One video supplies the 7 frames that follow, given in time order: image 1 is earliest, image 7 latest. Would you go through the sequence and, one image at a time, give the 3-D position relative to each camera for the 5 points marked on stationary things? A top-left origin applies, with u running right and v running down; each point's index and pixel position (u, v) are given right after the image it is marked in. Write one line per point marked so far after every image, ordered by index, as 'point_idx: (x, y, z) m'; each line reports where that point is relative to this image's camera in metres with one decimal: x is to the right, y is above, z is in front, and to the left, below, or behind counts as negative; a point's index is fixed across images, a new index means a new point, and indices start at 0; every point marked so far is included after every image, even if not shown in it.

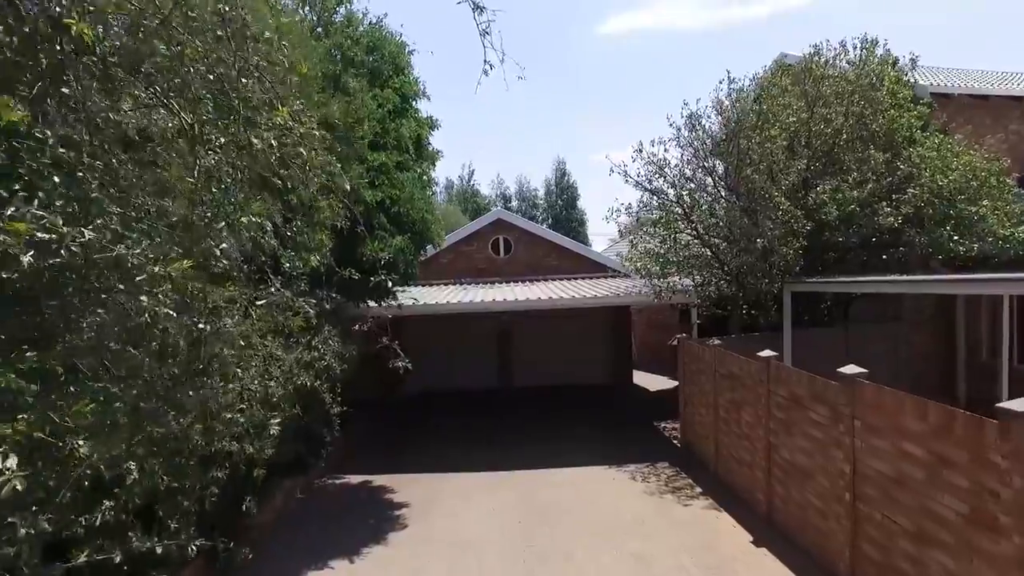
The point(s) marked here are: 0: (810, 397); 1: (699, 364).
0: (+3.1, -1.1, +6.7) m
1: (+3.0, -1.3, +10.4) m
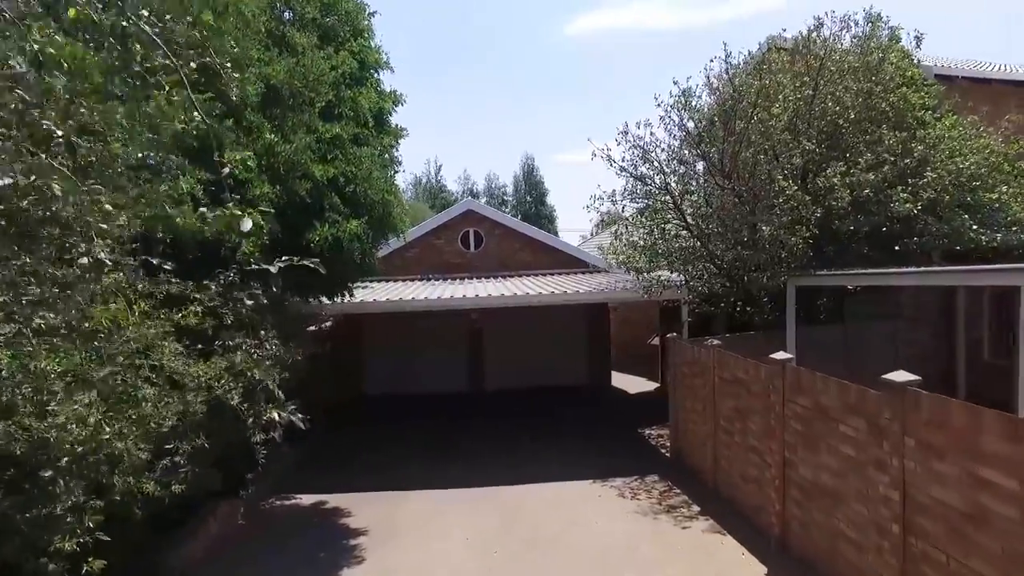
0: (+2.9, -1.1, +5.7) m
1: (+2.6, -1.2, +9.4) m
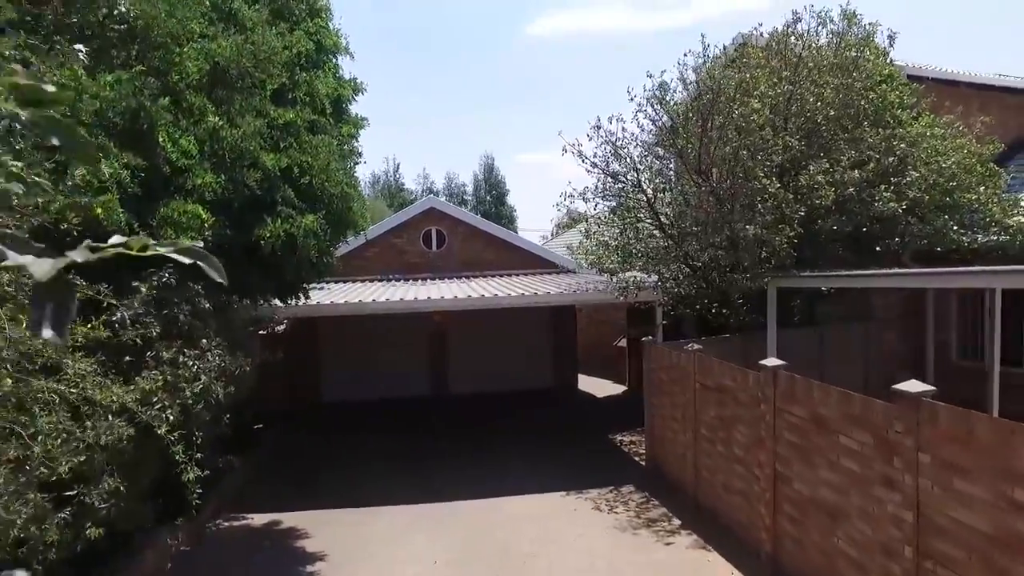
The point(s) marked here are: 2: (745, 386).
0: (+2.7, -1.1, +5.4) m
1: (+2.2, -1.2, +8.9) m
2: (+2.5, -1.1, +7.0) m
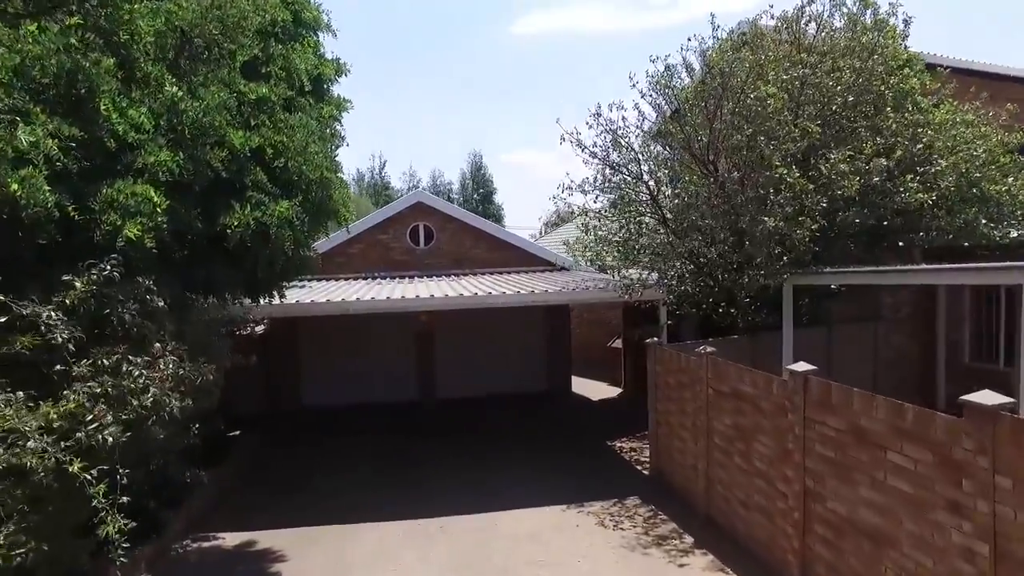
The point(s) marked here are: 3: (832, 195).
0: (+2.8, -1.1, +4.7) m
1: (+2.2, -1.2, +8.3) m
2: (+2.5, -1.0, +6.3) m
3: (+4.2, +1.2, +8.4) m
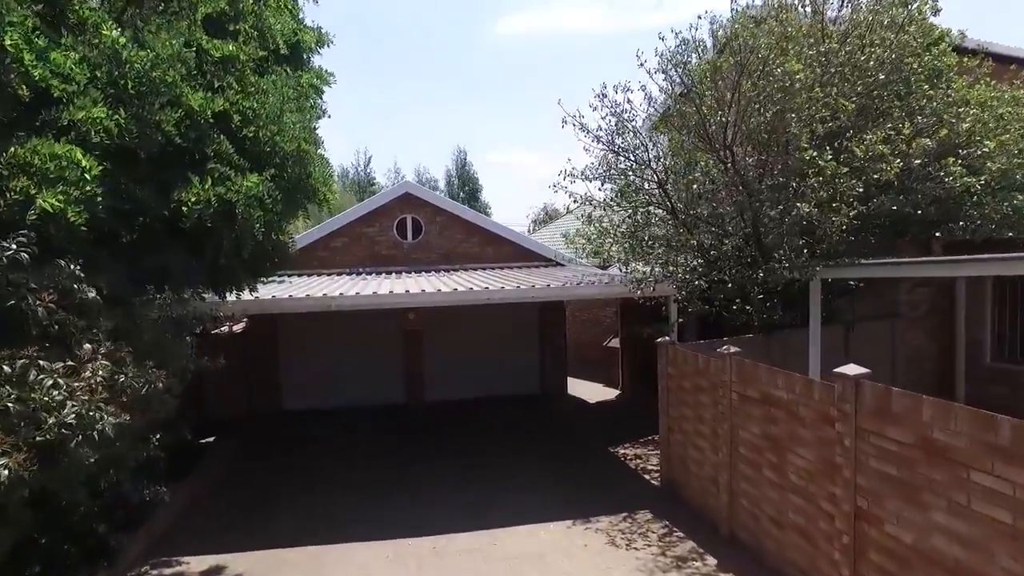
0: (+2.9, -1.0, +4.0) m
1: (+2.2, -1.1, +7.5) m
2: (+2.6, -1.0, +5.6) m
3: (+4.2, +1.3, +7.6) m
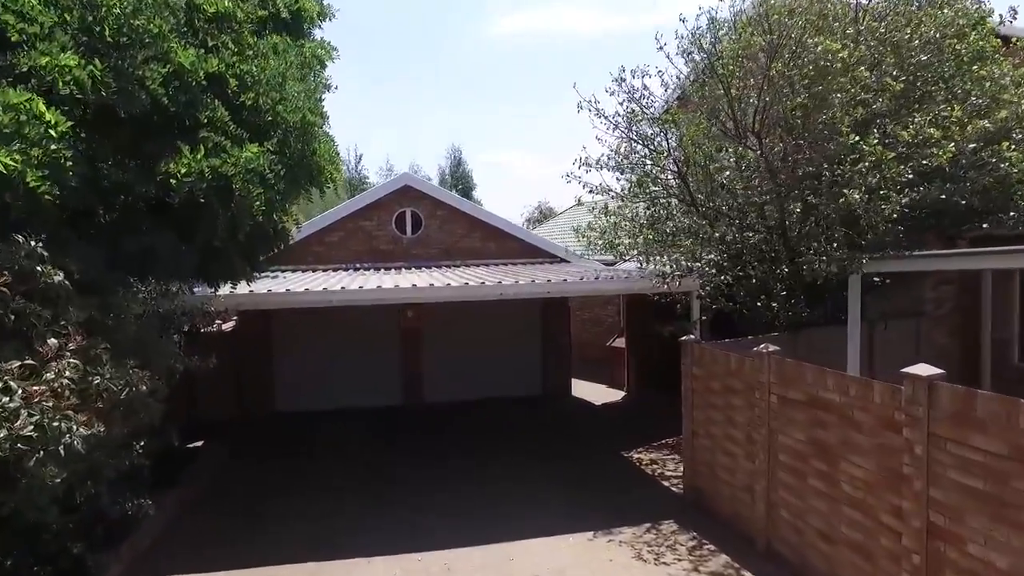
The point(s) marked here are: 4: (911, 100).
0: (+3.1, -0.9, +3.5) m
1: (+2.4, -1.0, +7.0) m
2: (+2.8, -0.9, +5.1) m
3: (+4.3, +1.3, +7.1) m
4: (+4.7, +2.2, +7.6) m
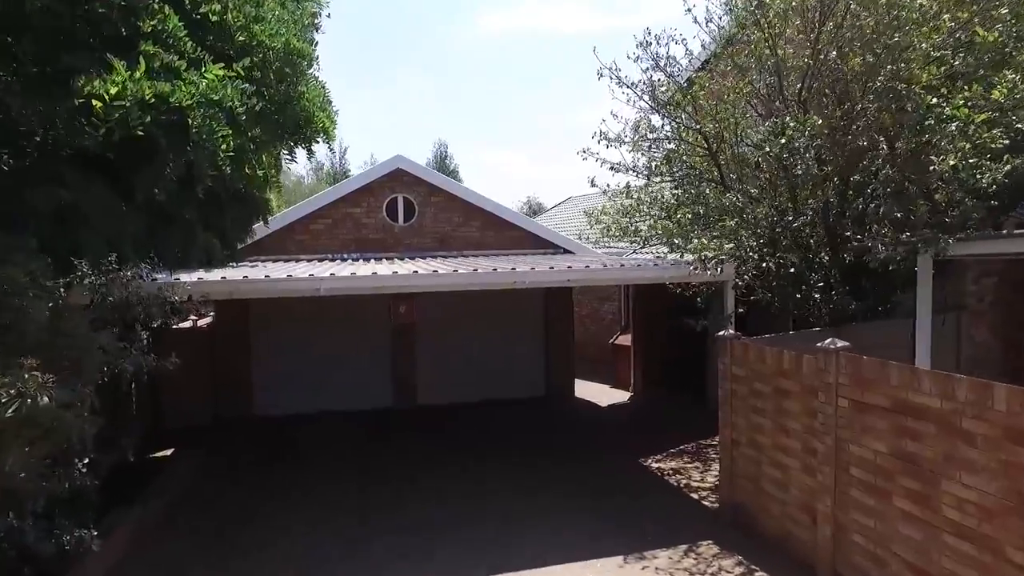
0: (+3.4, -0.8, +2.5) m
1: (+2.6, -0.9, +6.1) m
2: (+3.0, -0.8, +4.1) m
3: (+4.5, +1.5, +6.2) m
4: (+4.8, +2.3, +6.7) m
